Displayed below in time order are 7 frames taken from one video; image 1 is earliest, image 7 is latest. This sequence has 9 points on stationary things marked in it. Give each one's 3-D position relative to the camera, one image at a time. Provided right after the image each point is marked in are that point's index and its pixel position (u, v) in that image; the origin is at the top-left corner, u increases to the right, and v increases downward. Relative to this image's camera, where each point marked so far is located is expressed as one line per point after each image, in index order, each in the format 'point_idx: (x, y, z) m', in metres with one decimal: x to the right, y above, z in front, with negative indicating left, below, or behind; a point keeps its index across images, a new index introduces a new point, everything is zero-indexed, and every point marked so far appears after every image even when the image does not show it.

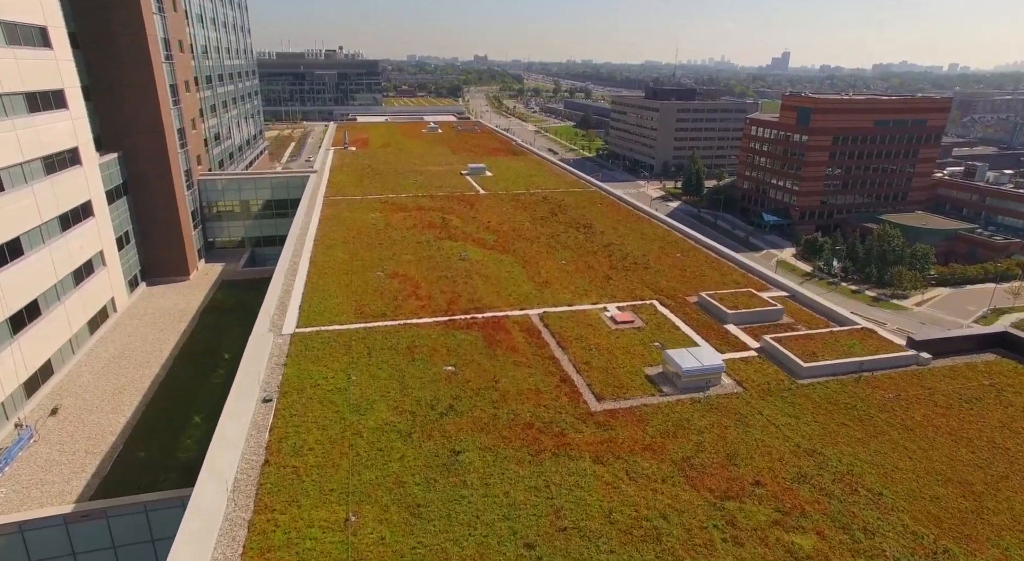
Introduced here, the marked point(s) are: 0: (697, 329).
0: (+5.4, -1.4, +18.2) m
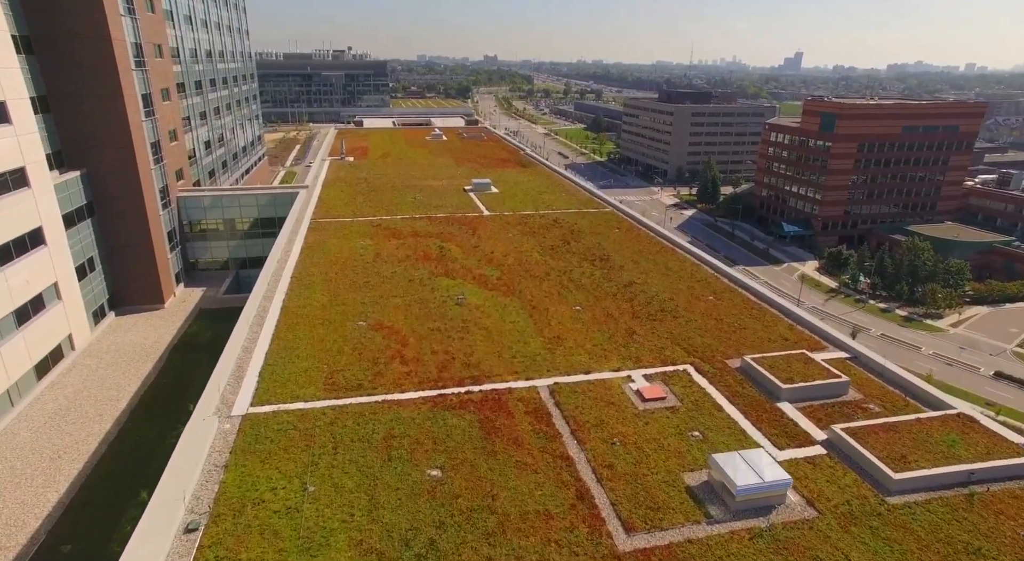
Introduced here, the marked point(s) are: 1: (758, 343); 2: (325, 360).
0: (+5.5, -3.1, +14.7) m
1: (+7.1, -1.8, +18.1) m
2: (-5.0, -2.2, +16.8) m
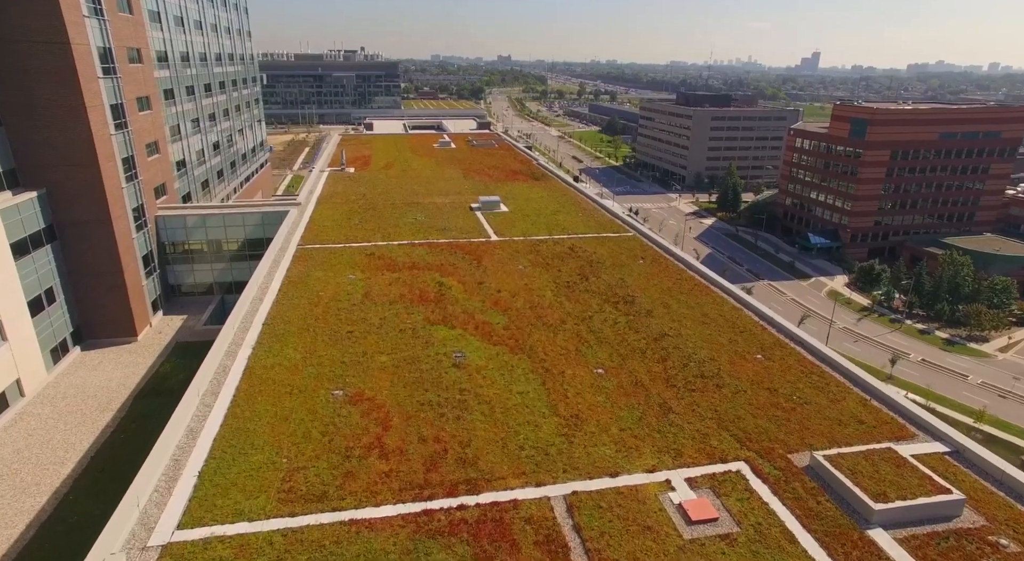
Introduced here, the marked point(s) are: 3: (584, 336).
0: (+5.6, -4.6, +11.1) m
1: (+7.3, -3.4, +14.5) m
2: (-4.9, -3.7, +13.4) m
3: (+2.2, -1.7, +18.9) m
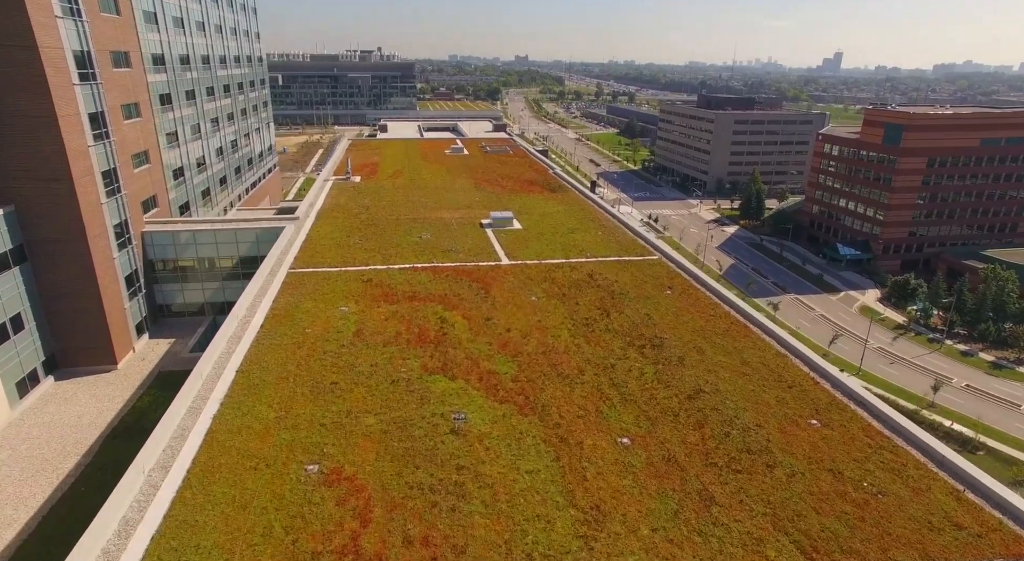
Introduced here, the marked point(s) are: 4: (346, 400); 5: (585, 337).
0: (+5.6, -5.9, +8.3) m
1: (+7.4, -4.6, +11.6) m
2: (-4.8, -4.8, +10.9) m
3: (+2.4, -2.9, +16.1) m
4: (-4.2, -3.0, +15.6) m
5: (+2.3, -1.7, +19.2) m
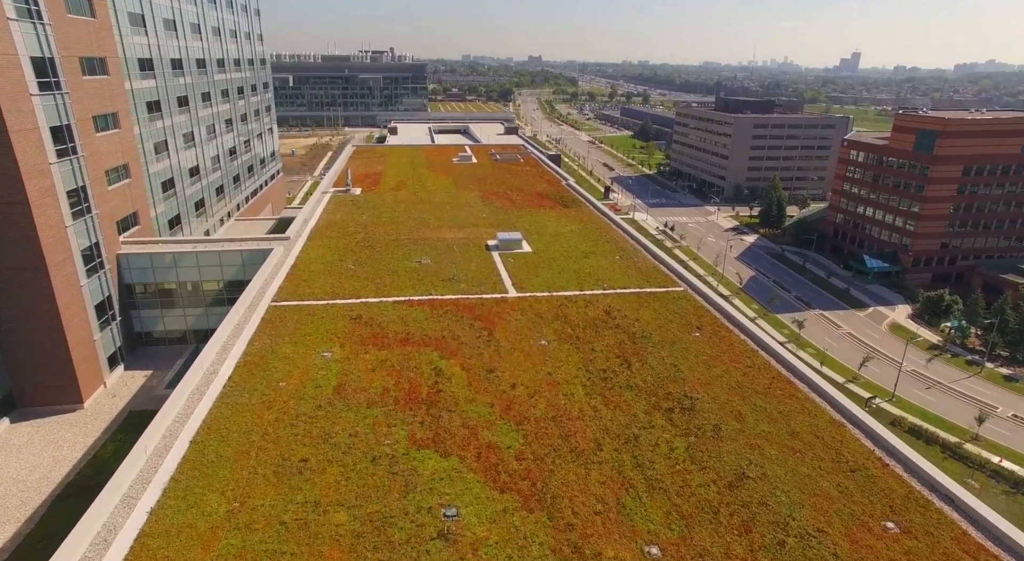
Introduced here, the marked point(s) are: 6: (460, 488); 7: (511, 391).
0: (+5.5, -7.2, +5.4) m
1: (+7.4, -6.0, +8.7) m
2: (-4.8, -6.1, +8.2) m
3: (+2.5, -4.2, +13.3) m
4: (-4.1, -4.3, +12.9) m
5: (+2.4, -3.1, +16.4) m
6: (-1.1, -4.3, +12.9) m
7: (0.0, -2.9, +16.6) m
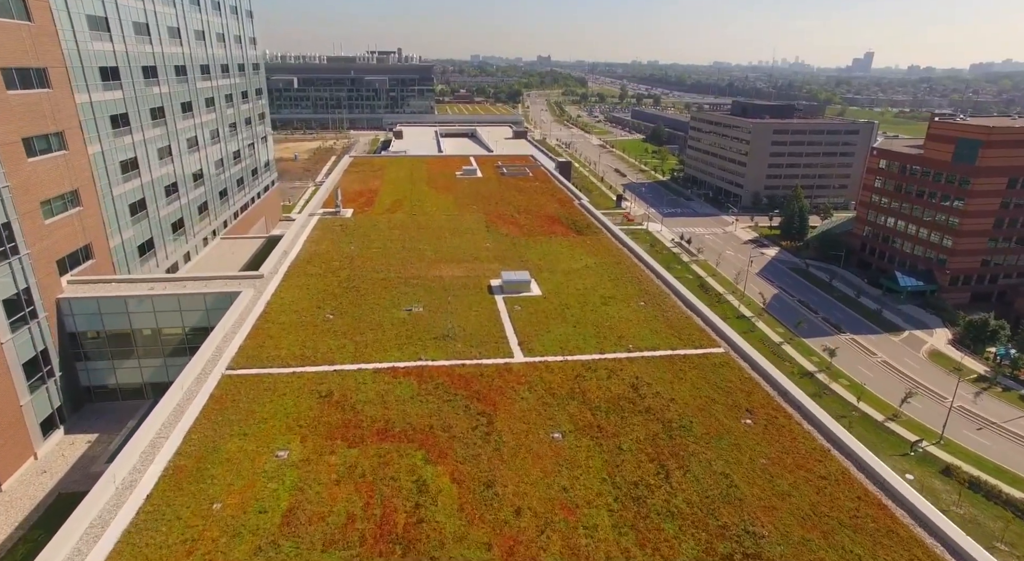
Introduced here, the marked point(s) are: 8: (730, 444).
0: (+5.5, -9.2, +1.3) m
1: (+7.4, -7.9, +4.5) m
2: (-4.9, -8.0, +4.1) m
3: (+2.6, -6.1, +9.2) m
4: (-4.1, -6.2, +8.9) m
5: (+2.5, -5.0, +12.3) m
6: (-1.0, -6.2, +8.8) m
7: (+0.1, -4.8, +12.5) m
8: (+5.4, -4.0, +15.2) m
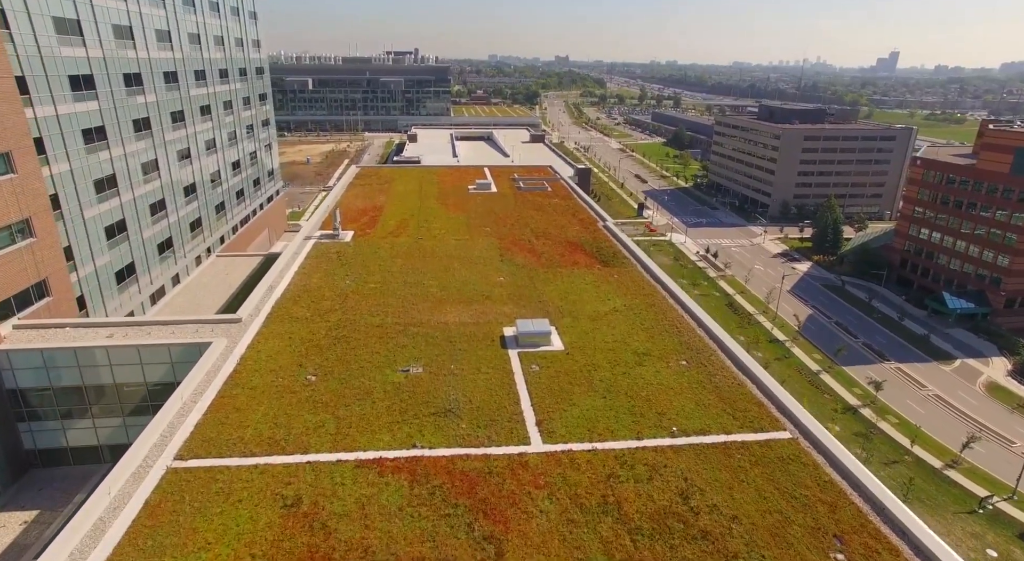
0: (+5.3, -10.9, -2.7) m
1: (+7.4, -9.7, +0.5) m
2: (-4.9, -9.6, +0.4) m
3: (+2.7, -7.9, +5.3) m
4: (-4.0, -7.9, +5.2) m
5: (+2.7, -6.7, +8.4) m
6: (-0.9, -7.9, +5.0) m
7: (+0.3, -6.6, +8.7) m
8: (+5.7, -5.8, +11.3) m
